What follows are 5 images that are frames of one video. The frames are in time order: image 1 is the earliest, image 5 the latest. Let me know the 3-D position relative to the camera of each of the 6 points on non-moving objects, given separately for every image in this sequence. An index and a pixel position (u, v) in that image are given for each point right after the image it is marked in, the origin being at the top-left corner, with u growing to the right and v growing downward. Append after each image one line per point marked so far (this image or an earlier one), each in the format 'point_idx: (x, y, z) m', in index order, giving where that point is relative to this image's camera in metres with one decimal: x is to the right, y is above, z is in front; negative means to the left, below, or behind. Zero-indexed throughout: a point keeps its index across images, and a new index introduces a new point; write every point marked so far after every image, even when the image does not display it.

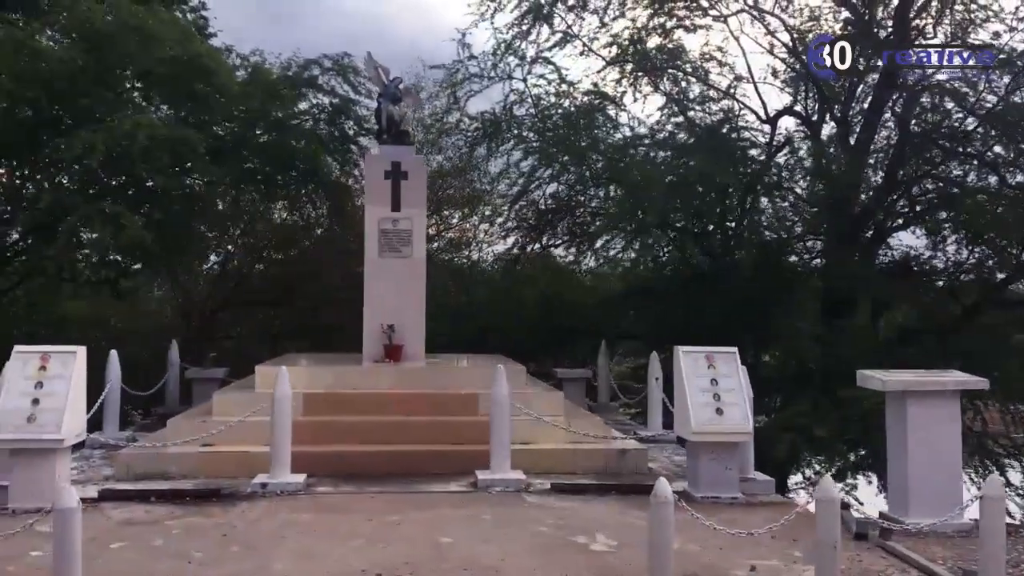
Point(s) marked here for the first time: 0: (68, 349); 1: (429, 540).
0: (-3.4, -0.5, +7.0) m
1: (-0.5, -1.6, +6.0) m
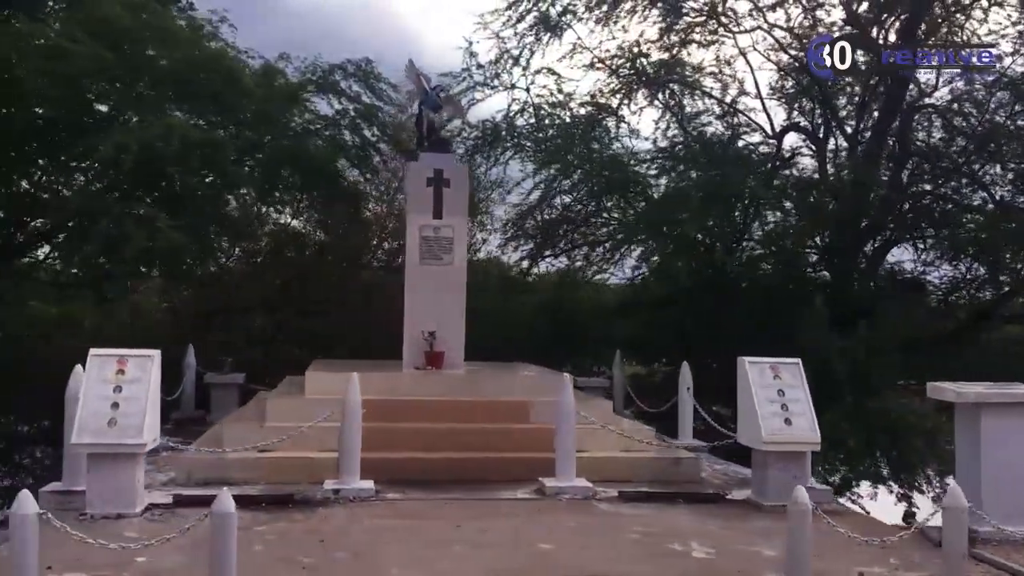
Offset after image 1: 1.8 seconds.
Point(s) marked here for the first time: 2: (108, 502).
0: (-2.7, -0.5, +6.9) m
1: (+0.1, -1.7, +6.0) m
2: (-2.9, -1.5, +6.6) m
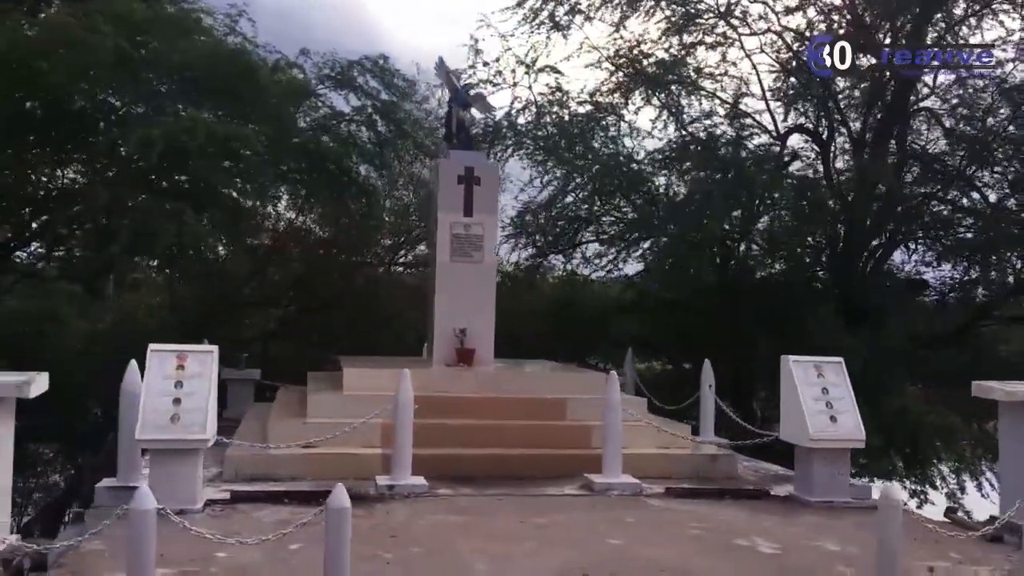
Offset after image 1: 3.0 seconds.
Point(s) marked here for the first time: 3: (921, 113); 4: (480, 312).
0: (-2.3, -0.4, +6.9) m
1: (+0.6, -1.7, +6.1) m
2: (-2.4, -1.5, +6.6) m
3: (+7.4, +3.1, +16.6) m
4: (-0.4, -0.3, +10.6) m
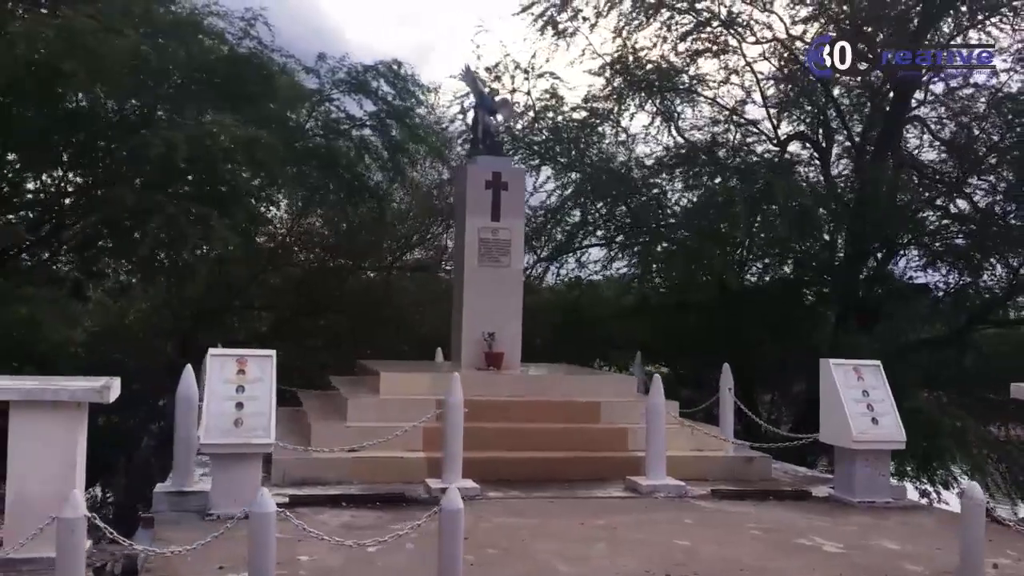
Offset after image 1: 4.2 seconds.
0: (-1.9, -0.5, +6.9) m
1: (+1.0, -1.7, +6.2) m
2: (-2.0, -1.5, +6.6) m
3: (+7.5, +3.1, +17.0) m
4: (-0.1, -0.3, +10.6) m
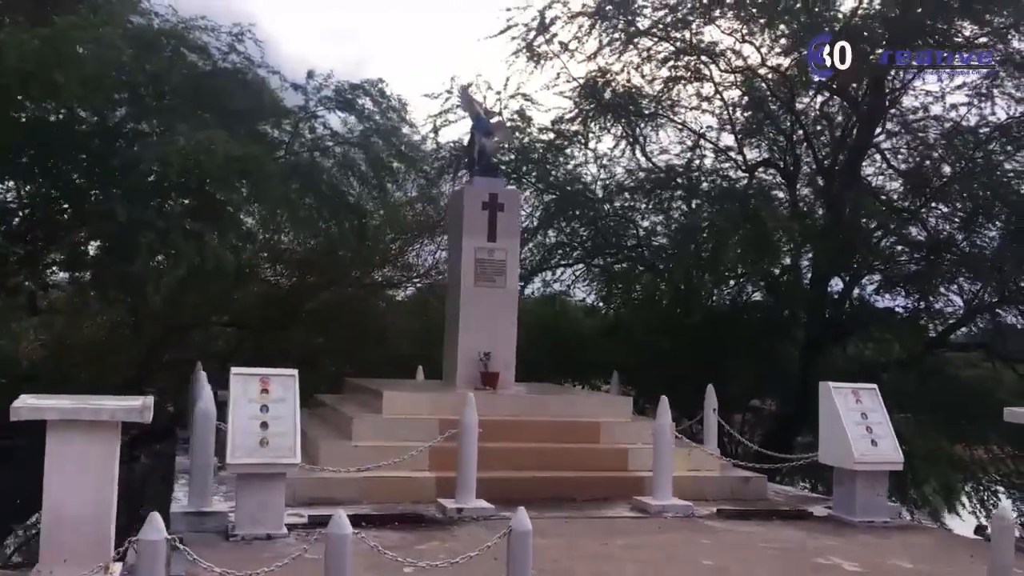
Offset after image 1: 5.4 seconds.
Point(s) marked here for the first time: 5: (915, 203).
0: (-1.7, -0.6, +6.9) m
1: (+1.2, -1.9, +6.3) m
2: (-1.8, -1.7, +6.5) m
3: (+7.1, +2.6, +17.6) m
4: (-0.1, -0.6, +10.7) m
5: (+7.1, +1.5, +16.0) m
